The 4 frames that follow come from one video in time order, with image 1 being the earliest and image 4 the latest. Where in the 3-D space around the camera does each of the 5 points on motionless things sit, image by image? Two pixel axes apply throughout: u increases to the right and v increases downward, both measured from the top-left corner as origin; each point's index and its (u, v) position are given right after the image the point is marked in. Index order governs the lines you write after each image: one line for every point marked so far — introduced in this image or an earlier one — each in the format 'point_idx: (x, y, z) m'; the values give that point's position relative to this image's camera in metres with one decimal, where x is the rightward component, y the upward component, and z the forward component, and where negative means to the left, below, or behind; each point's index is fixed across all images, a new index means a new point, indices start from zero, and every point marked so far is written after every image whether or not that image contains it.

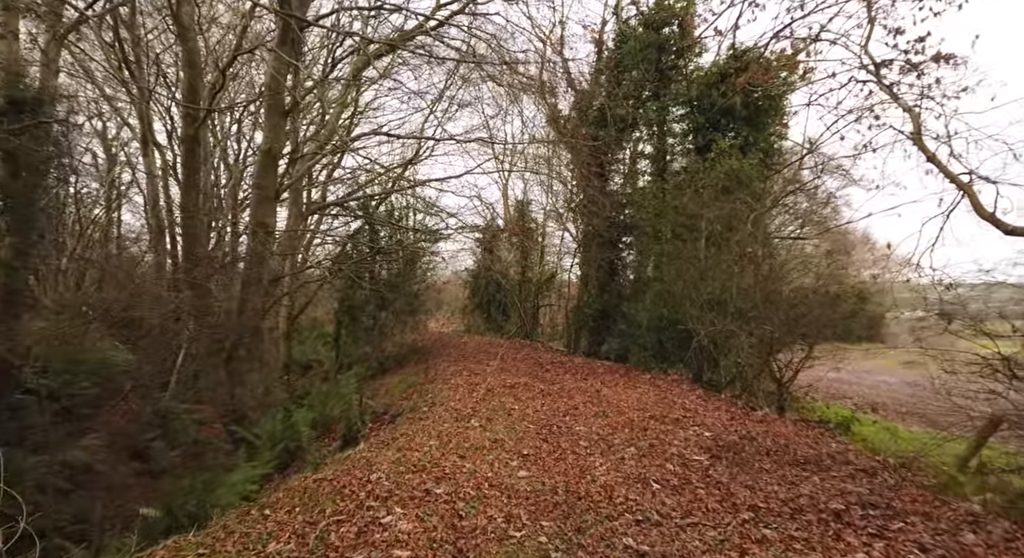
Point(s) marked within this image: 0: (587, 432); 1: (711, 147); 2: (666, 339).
0: (+0.9, -1.8, +5.7) m
1: (+5.6, +3.7, +13.2) m
2: (+4.0, -1.6, +12.4) m
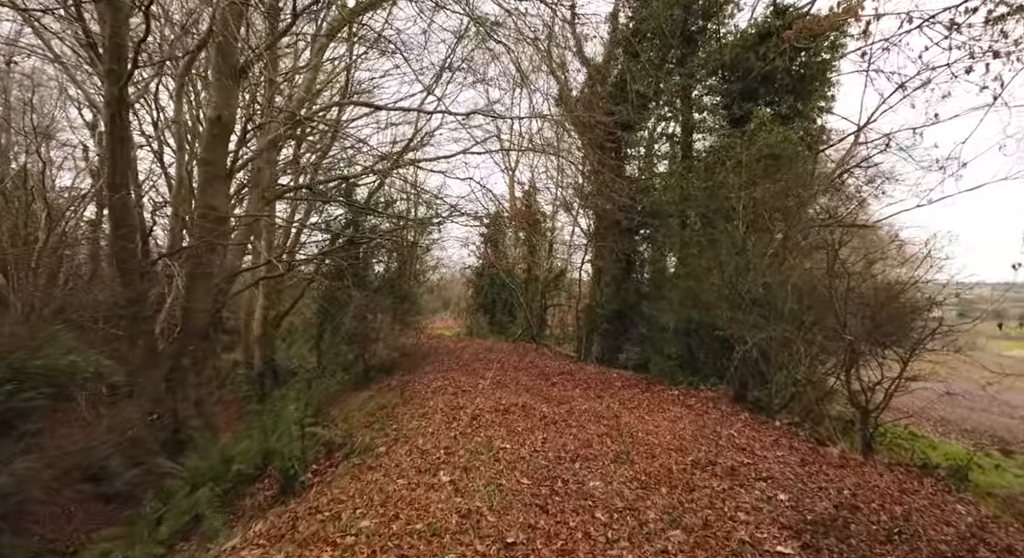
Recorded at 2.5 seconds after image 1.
0: (+0.7, -1.8, +3.9) m
1: (+5.6, +3.8, +11.3) m
2: (+4.1, -1.5, +10.5) m
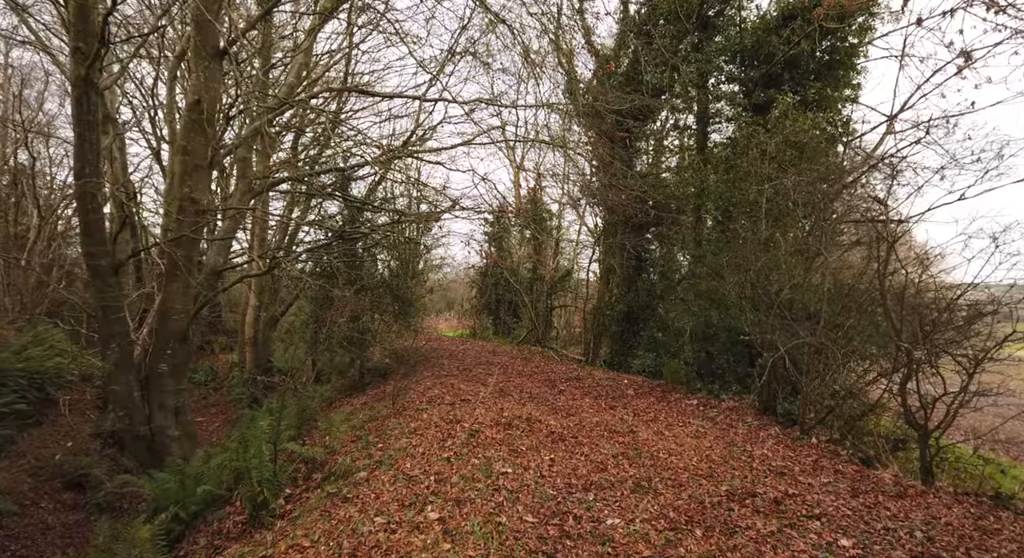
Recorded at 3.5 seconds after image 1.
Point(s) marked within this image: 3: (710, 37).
0: (+0.8, -1.7, +3.2) m
1: (+5.7, +3.8, +10.6) m
2: (+4.1, -1.5, +9.8) m
3: (+4.9, +6.0, +11.8) m
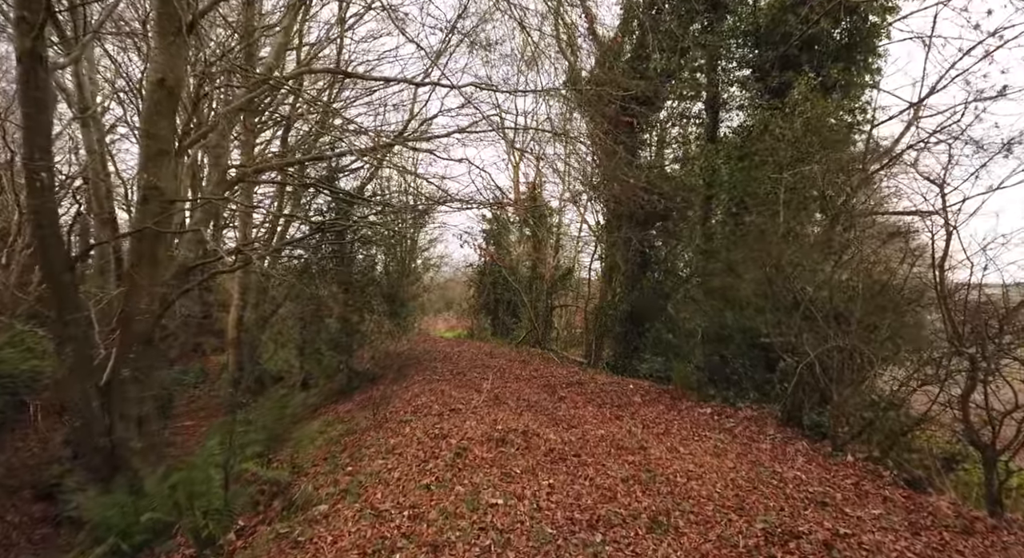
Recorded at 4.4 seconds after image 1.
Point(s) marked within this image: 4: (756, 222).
0: (+0.7, -1.7, +2.5) m
1: (+5.6, +3.9, +9.9) m
2: (+4.1, -1.5, +9.1) m
3: (+4.8, +6.0, +11.1) m
4: (+4.3, +1.0, +8.4) m
